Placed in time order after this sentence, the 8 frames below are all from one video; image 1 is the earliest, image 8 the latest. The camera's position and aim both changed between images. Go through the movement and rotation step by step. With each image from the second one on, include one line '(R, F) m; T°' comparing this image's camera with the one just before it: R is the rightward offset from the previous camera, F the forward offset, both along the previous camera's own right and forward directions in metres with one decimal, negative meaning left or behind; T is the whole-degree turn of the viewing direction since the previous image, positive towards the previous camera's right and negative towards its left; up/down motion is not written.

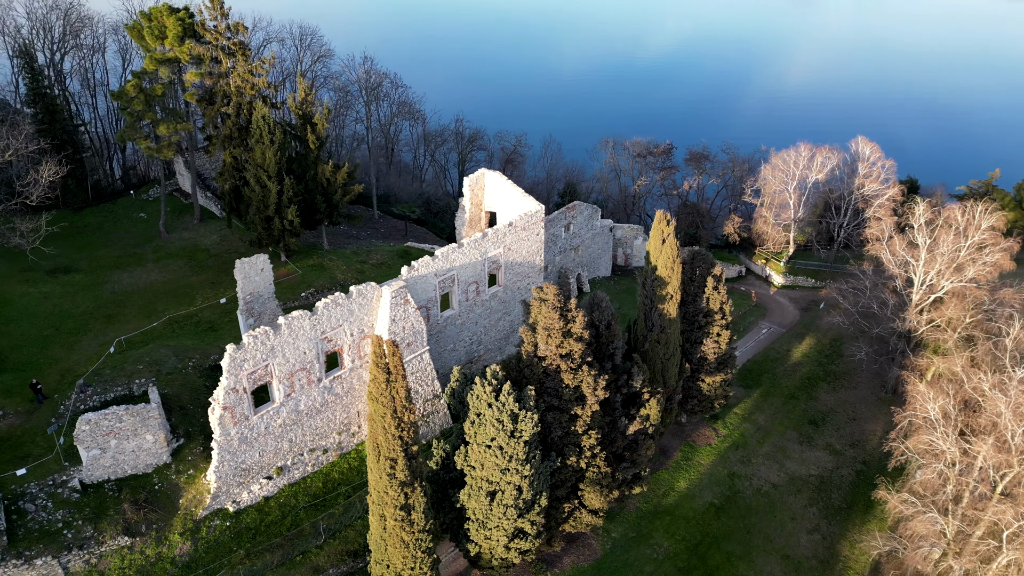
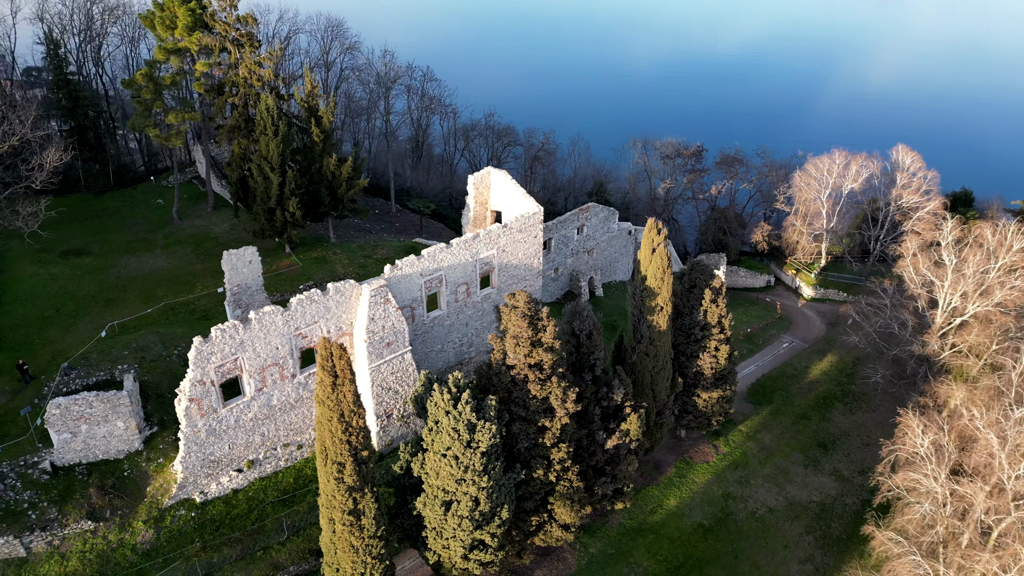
(+2.3, +0.7) m; -4°
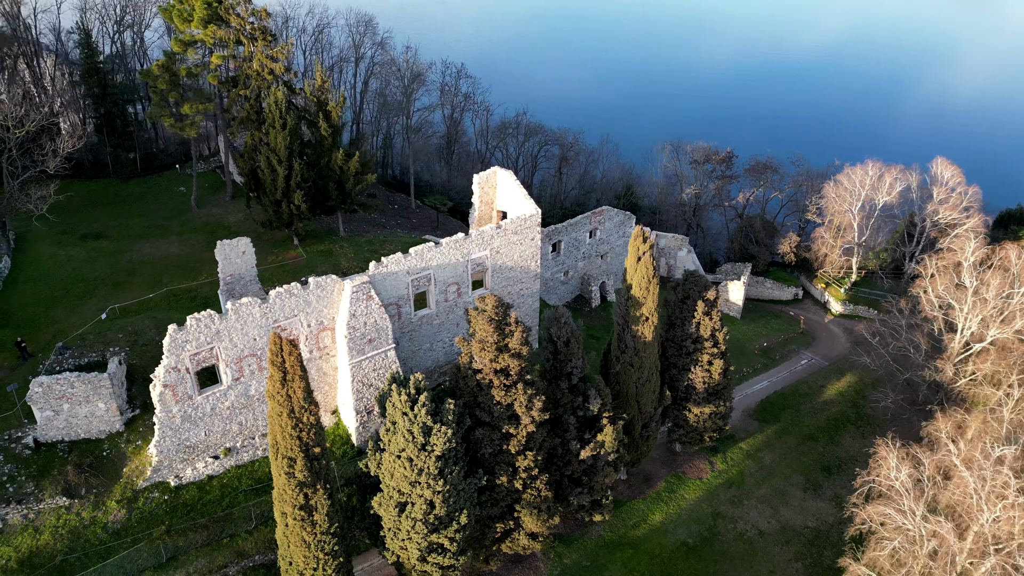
(+2.3, +0.4) m; -5°
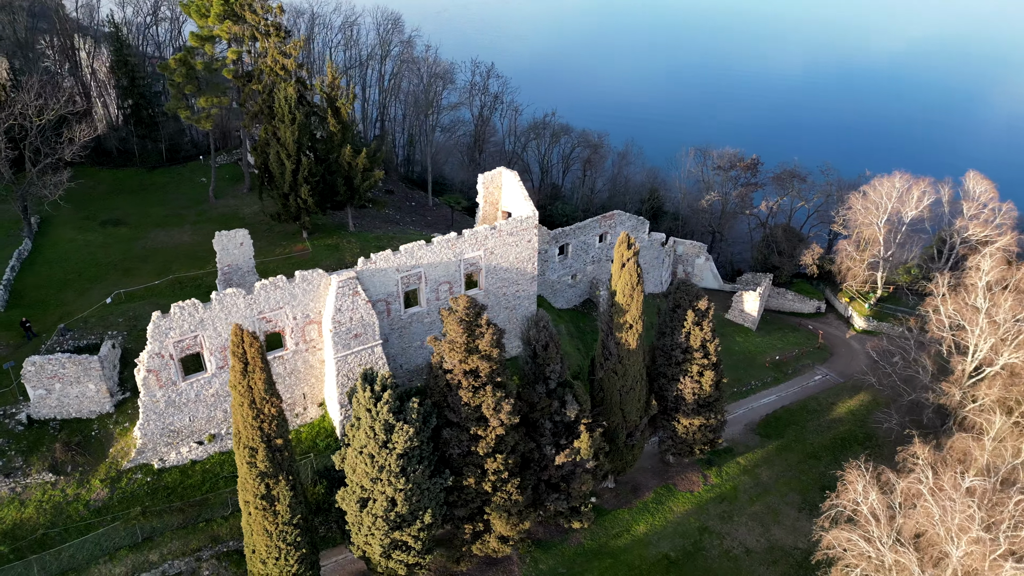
(+2.0, +0.2) m; -4°
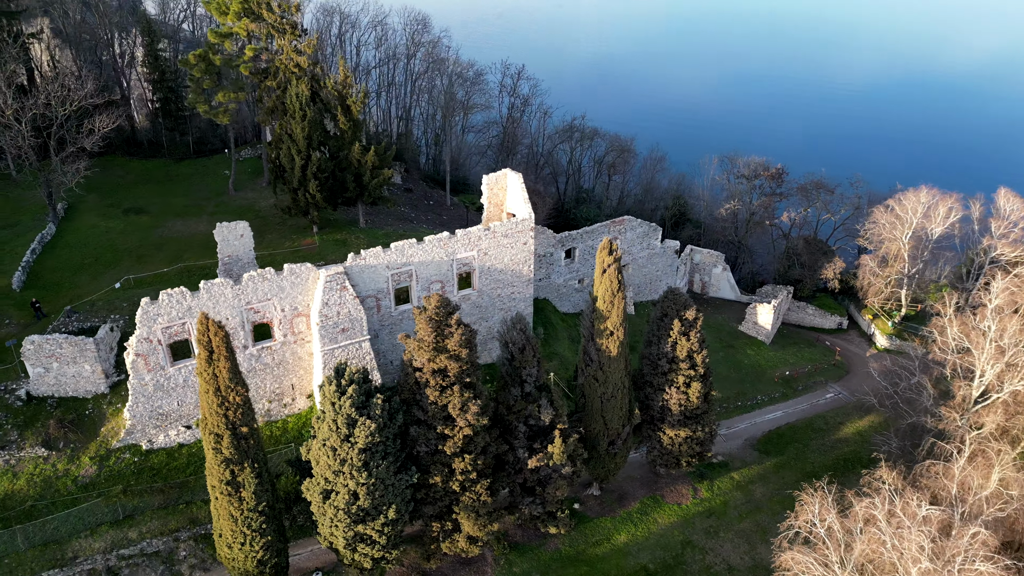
(+2.1, +0.1) m; -4°
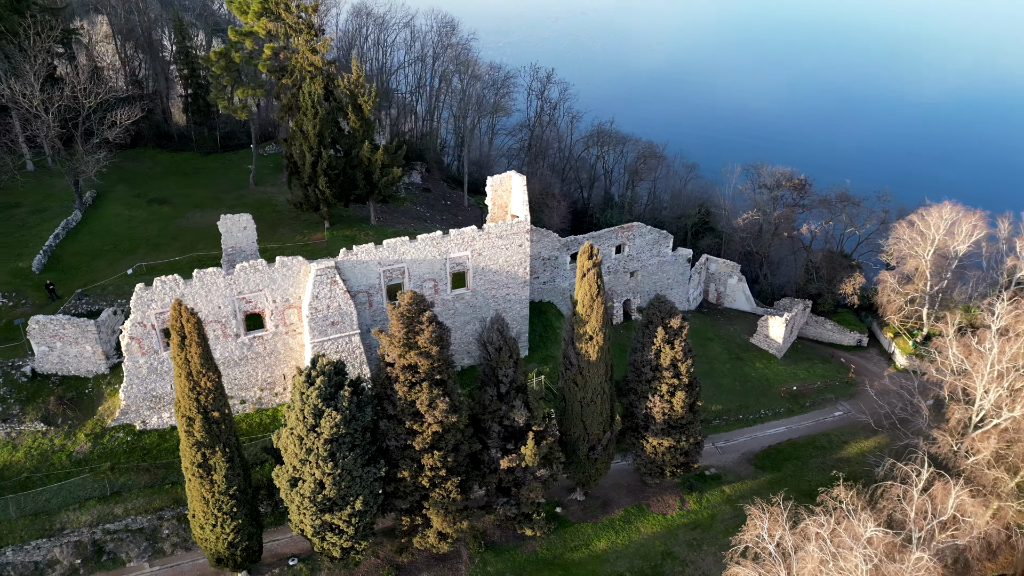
(+2.1, -0.1) m; -4°
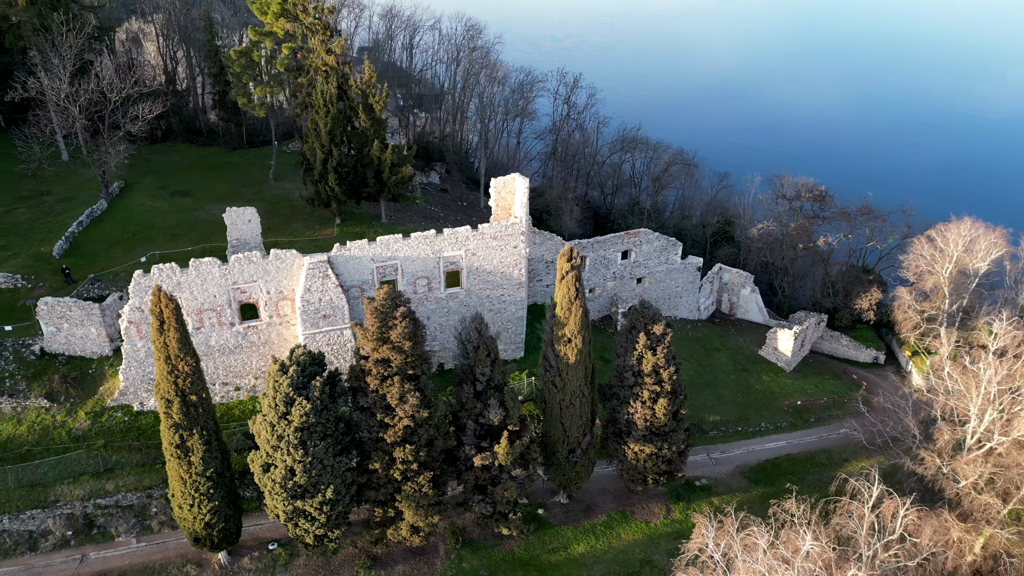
(+2.0, -0.1) m; -4°
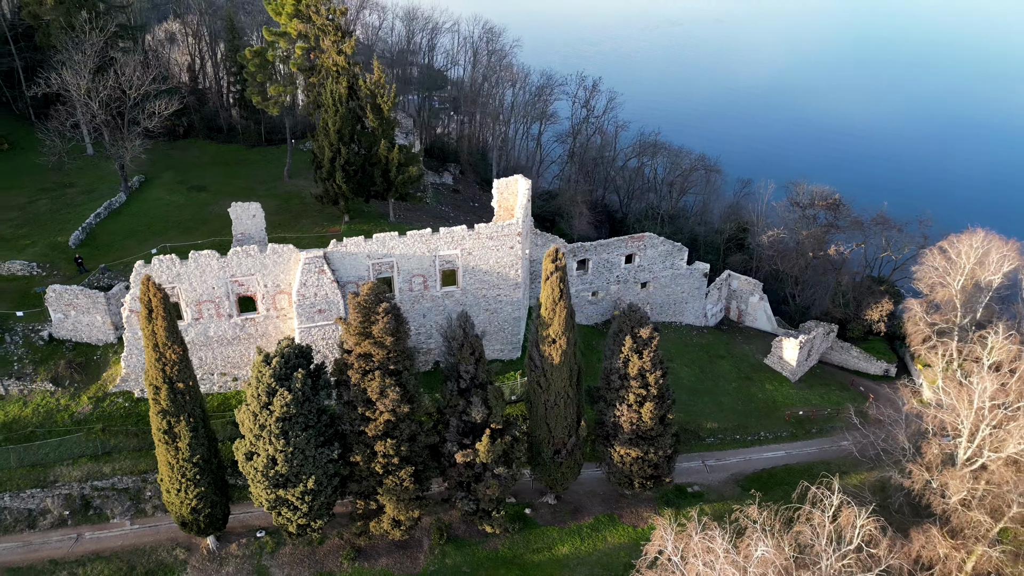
(+1.5, -0.2) m; -3°
